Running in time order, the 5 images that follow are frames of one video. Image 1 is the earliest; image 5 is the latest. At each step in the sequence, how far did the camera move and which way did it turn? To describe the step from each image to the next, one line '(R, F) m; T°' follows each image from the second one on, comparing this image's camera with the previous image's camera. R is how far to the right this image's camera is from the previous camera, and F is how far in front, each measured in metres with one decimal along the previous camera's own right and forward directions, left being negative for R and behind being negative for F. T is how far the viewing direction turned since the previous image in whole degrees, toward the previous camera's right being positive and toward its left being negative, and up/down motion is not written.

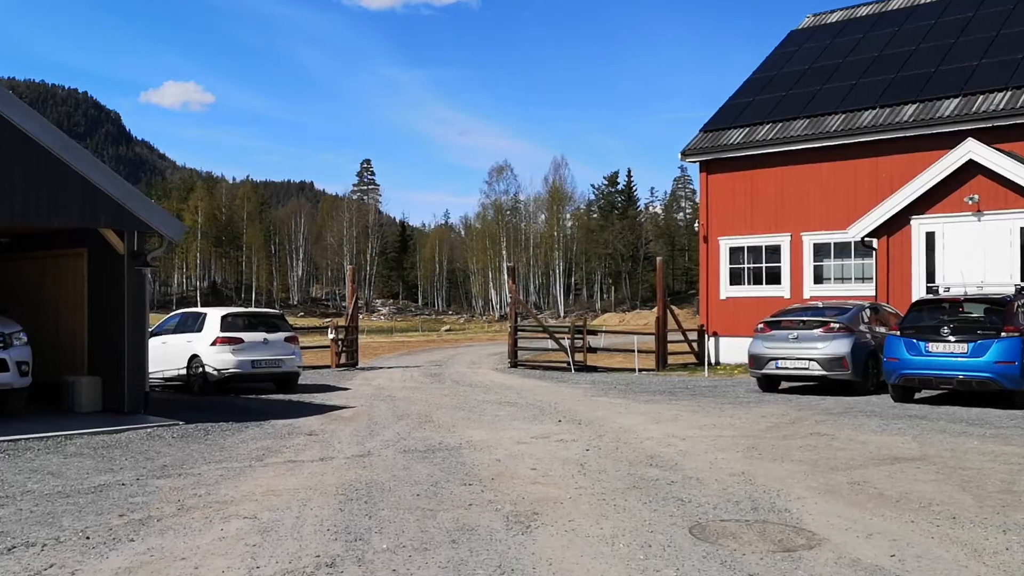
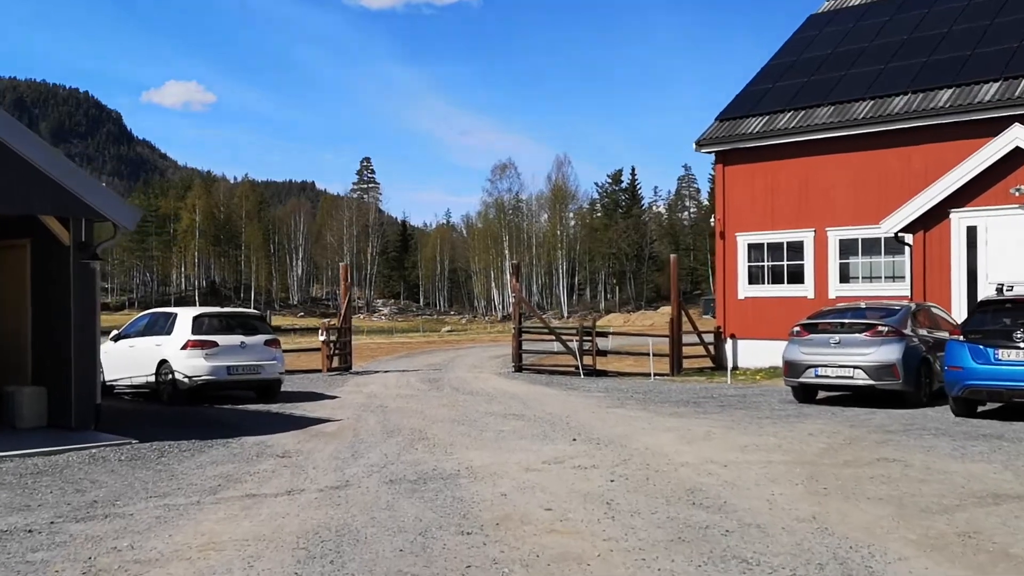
(-0.1, +1.5) m; 0°
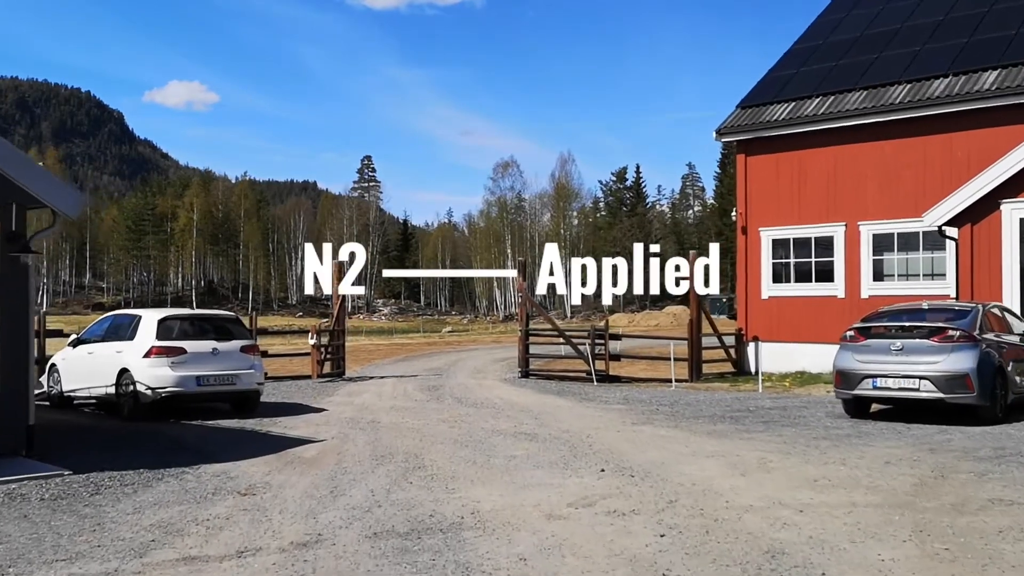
(-0.1, +1.6) m; 0°
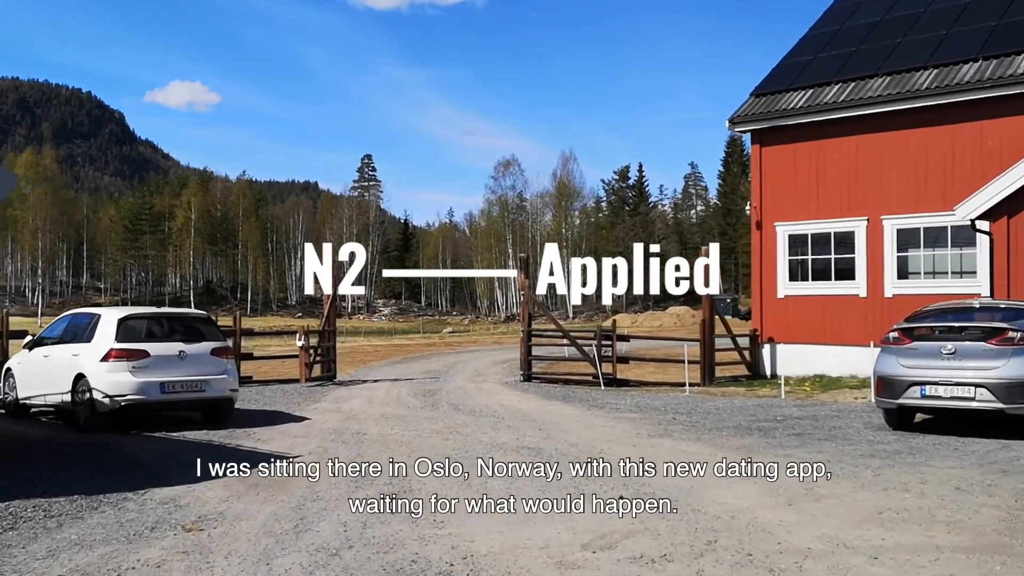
(0.0, +1.2) m; 0°
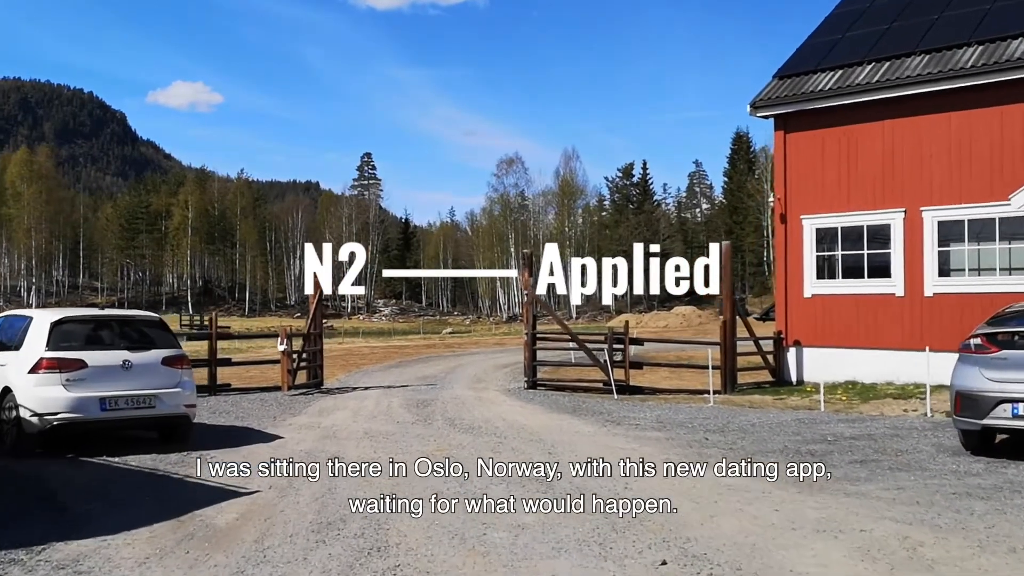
(0.0, +1.5) m; 0°
